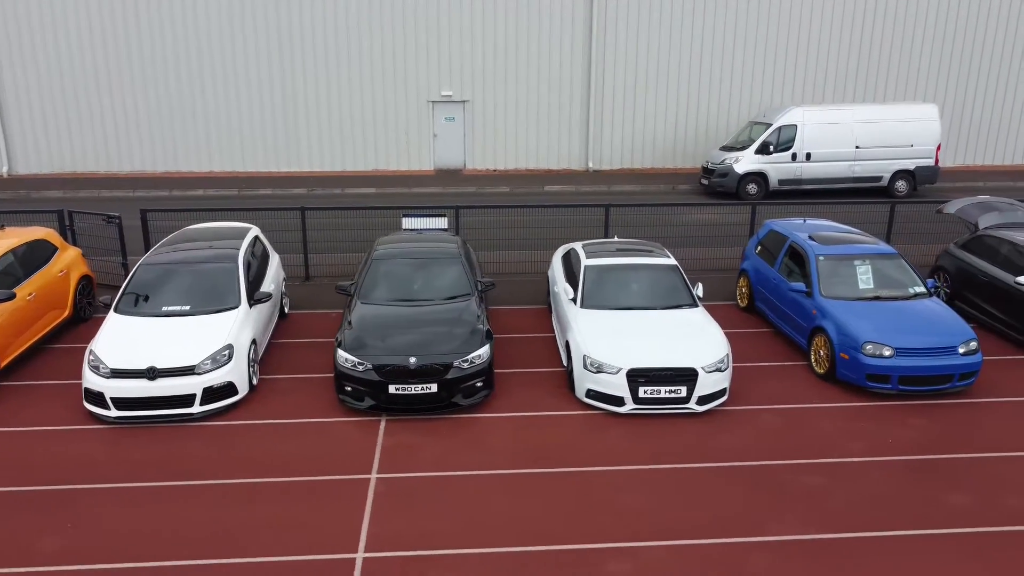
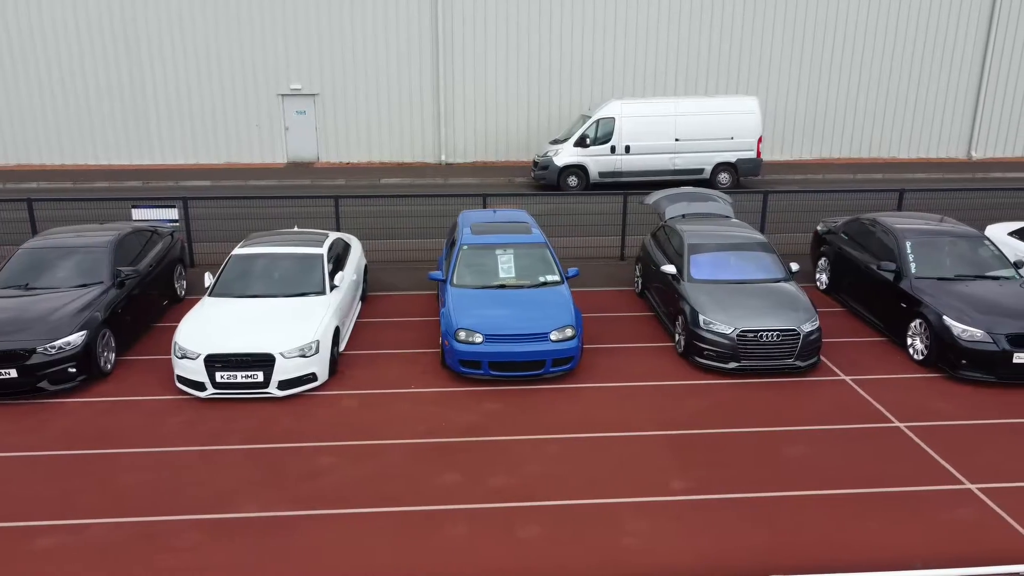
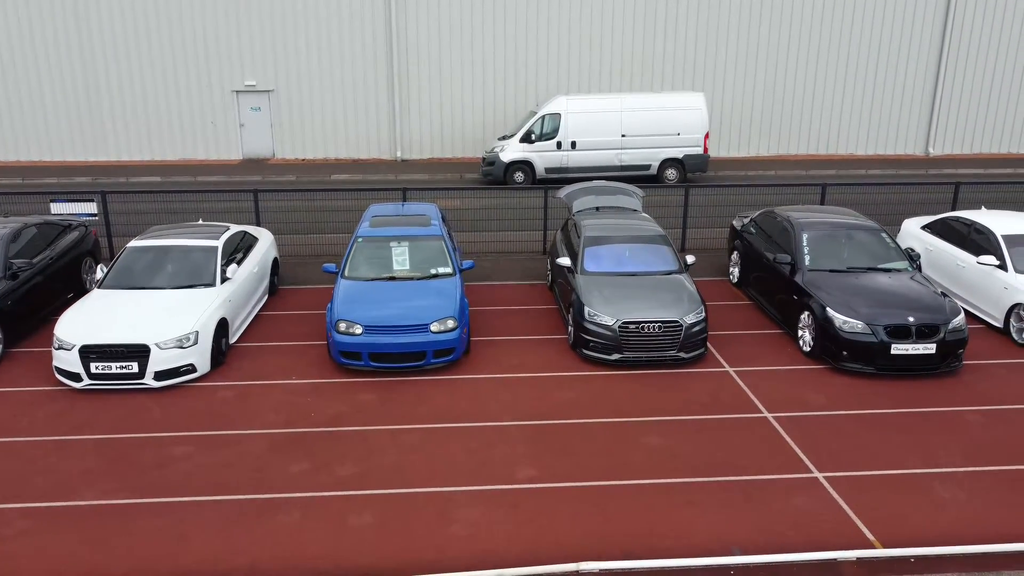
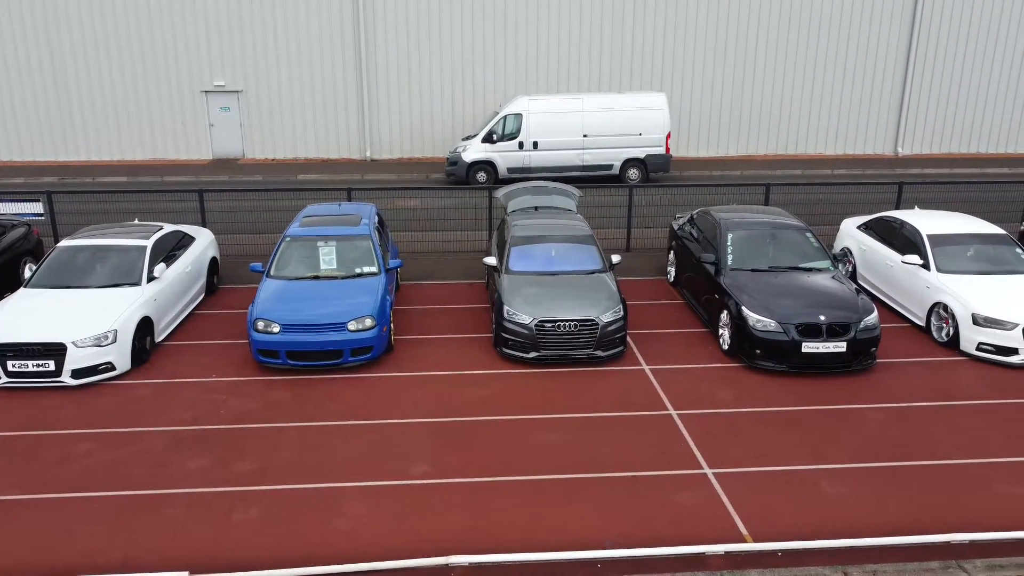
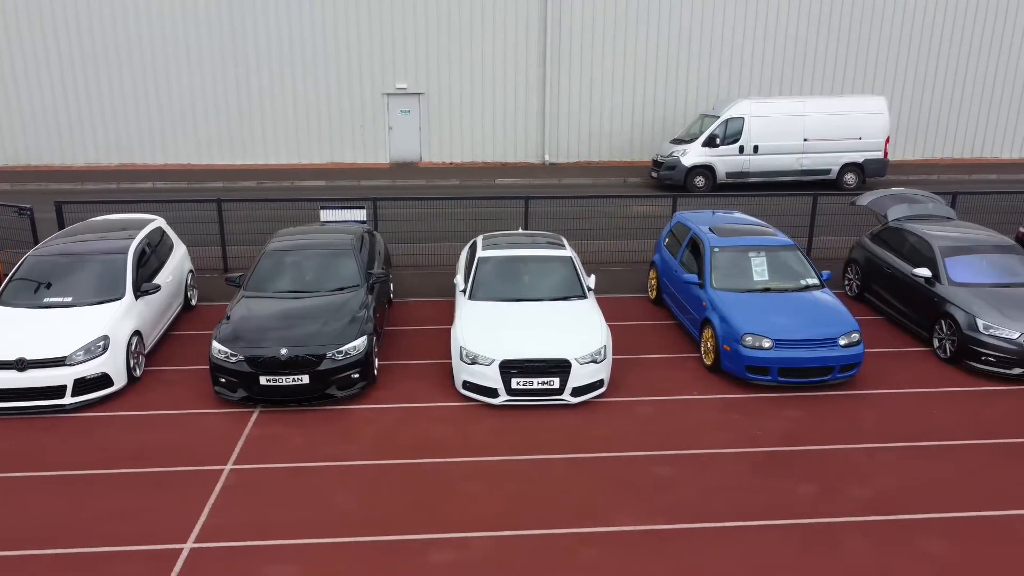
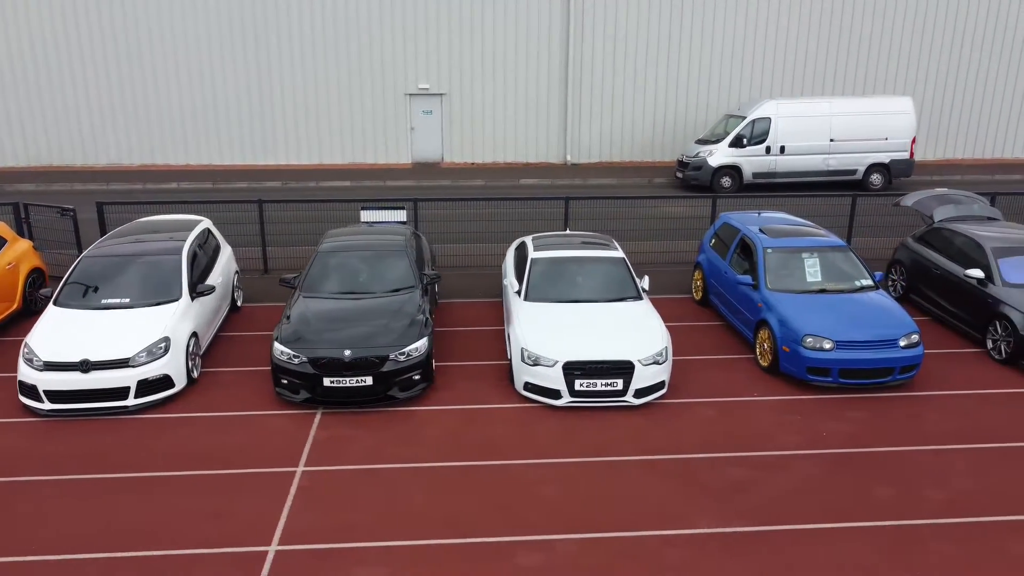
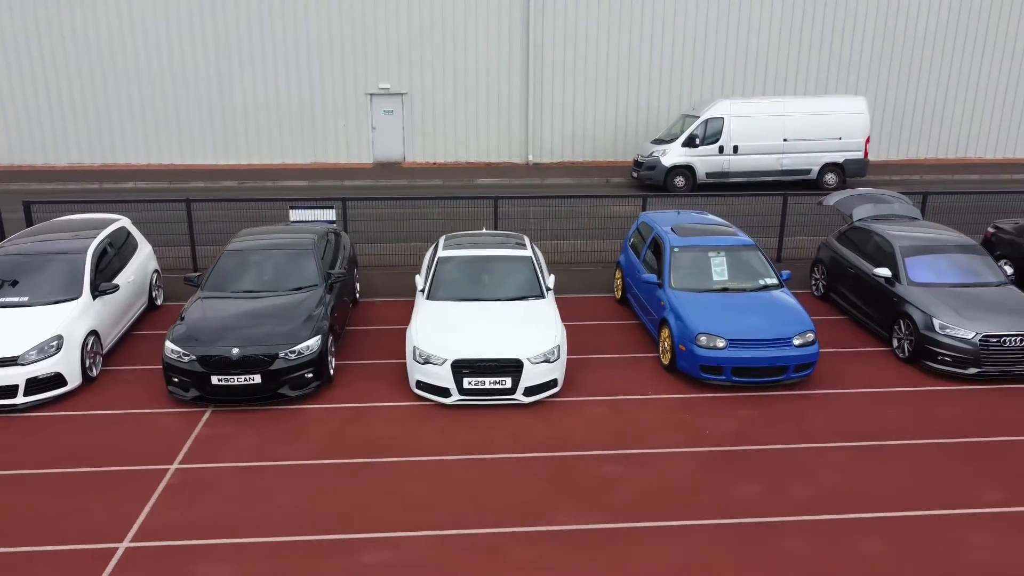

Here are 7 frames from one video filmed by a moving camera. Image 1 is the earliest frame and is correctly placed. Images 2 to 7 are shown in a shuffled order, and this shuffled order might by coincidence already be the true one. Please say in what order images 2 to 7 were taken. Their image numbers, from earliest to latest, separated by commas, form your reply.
6, 5, 7, 2, 3, 4
